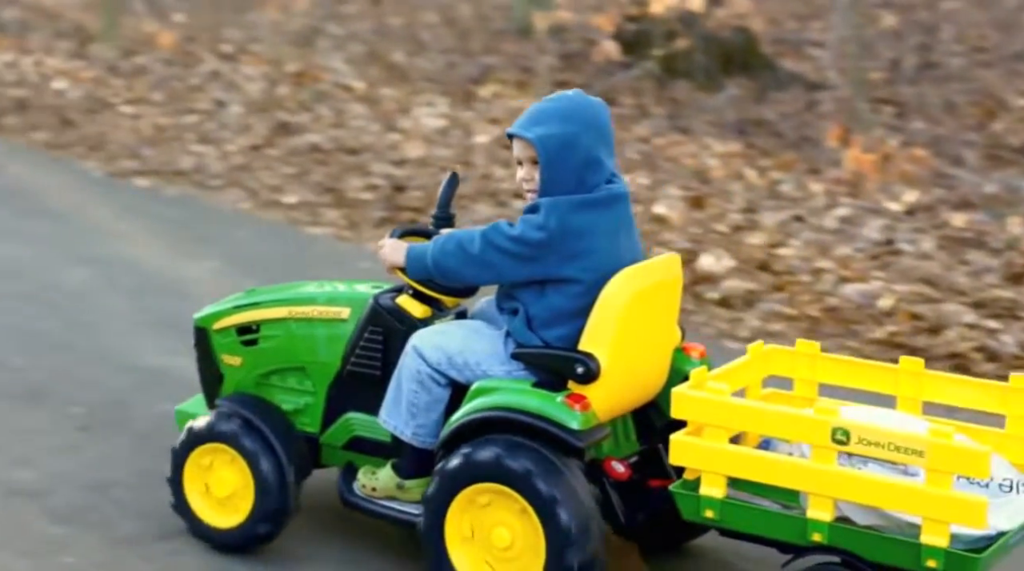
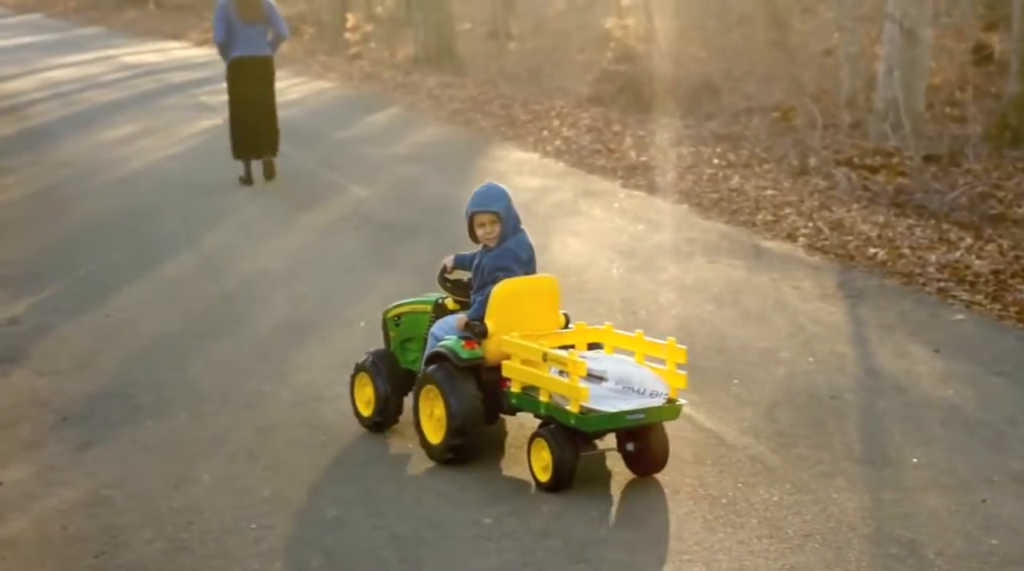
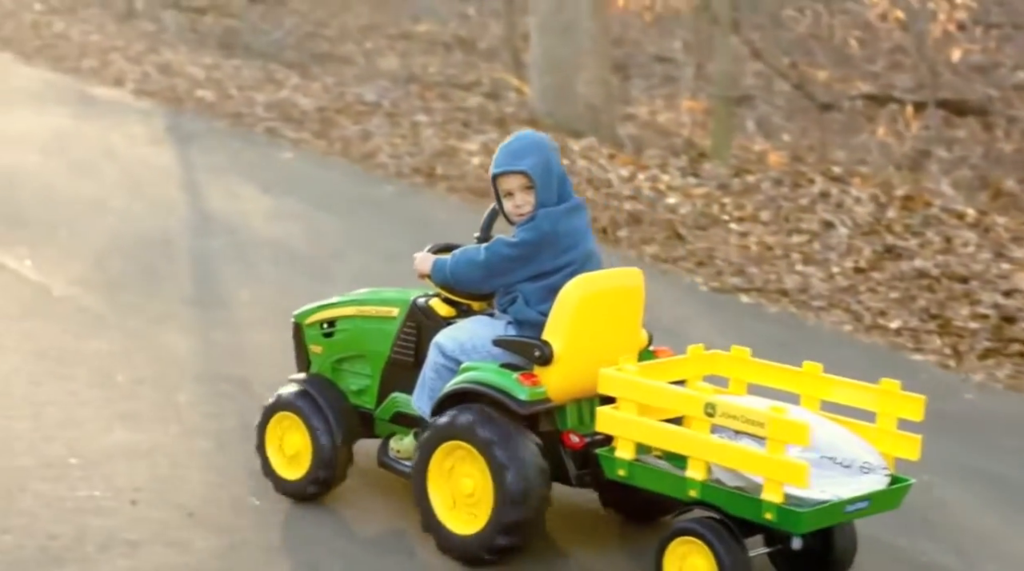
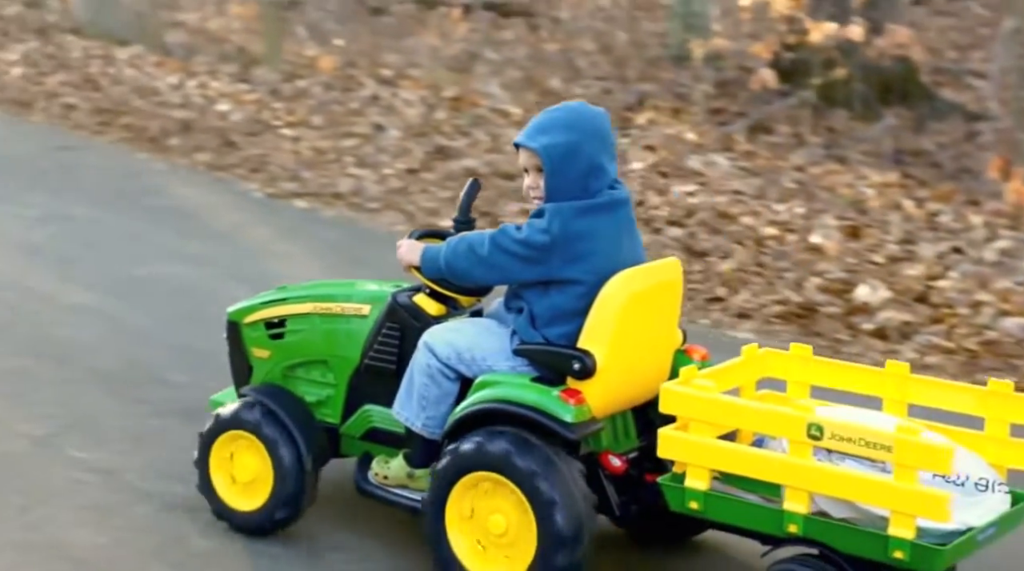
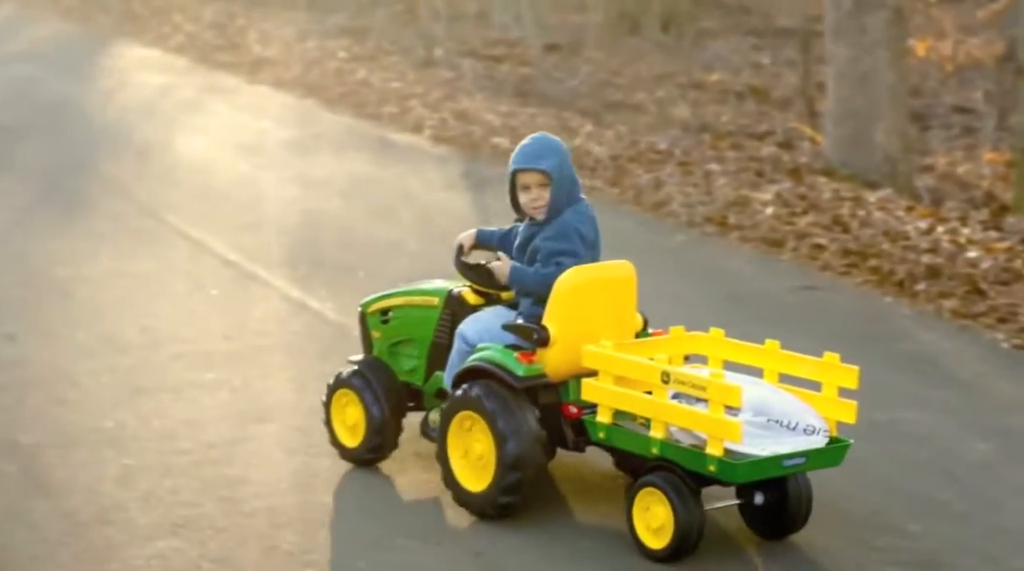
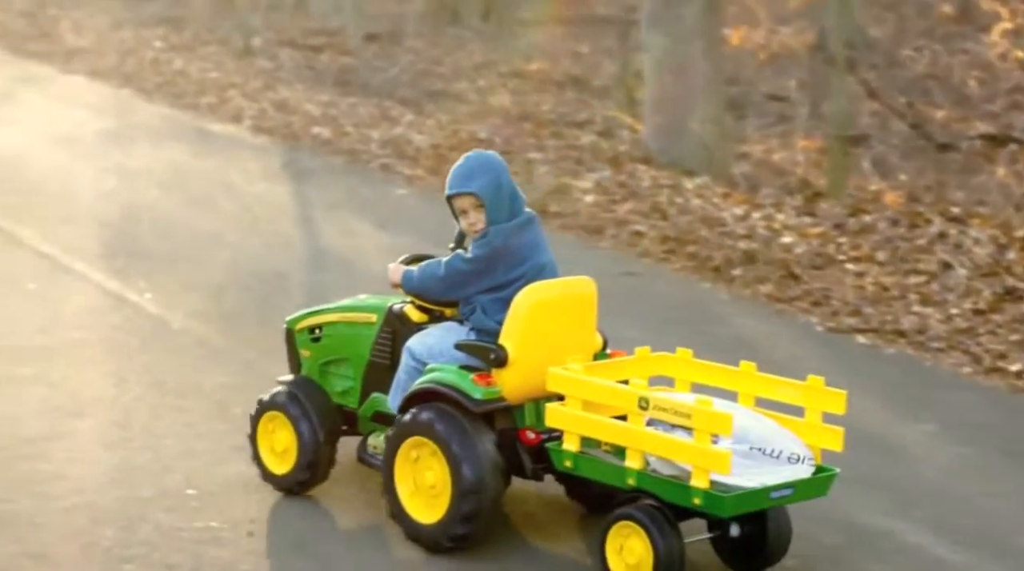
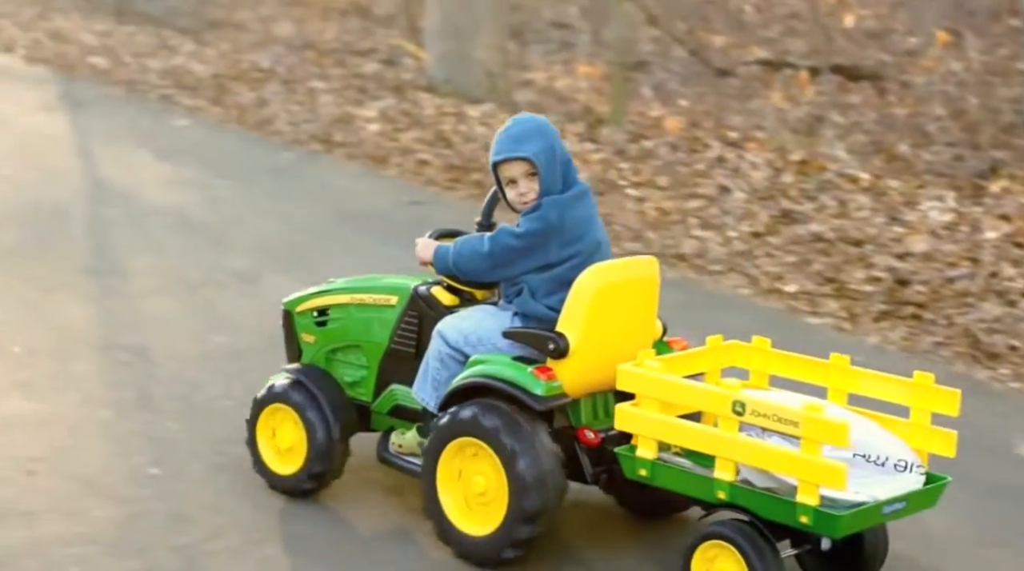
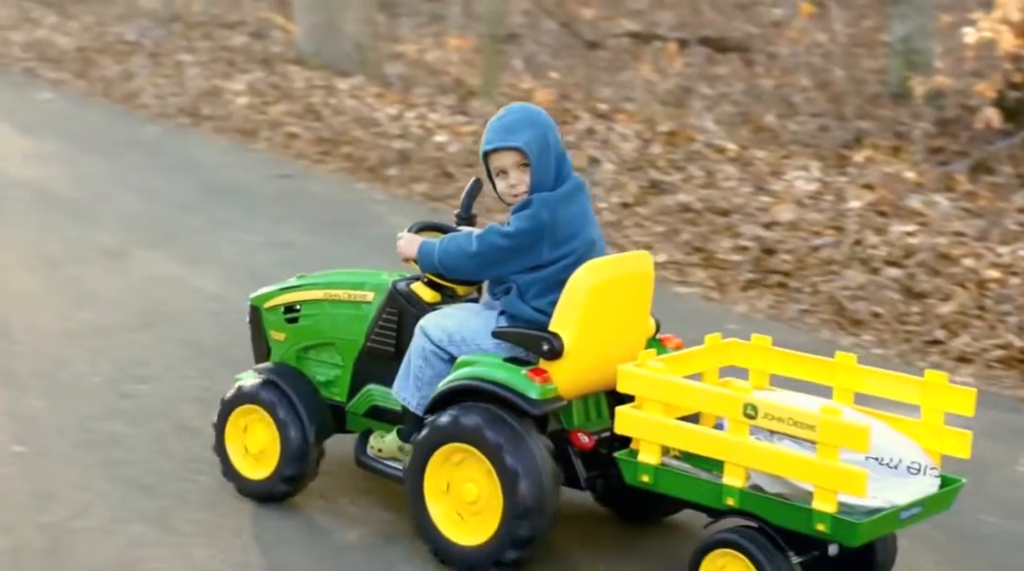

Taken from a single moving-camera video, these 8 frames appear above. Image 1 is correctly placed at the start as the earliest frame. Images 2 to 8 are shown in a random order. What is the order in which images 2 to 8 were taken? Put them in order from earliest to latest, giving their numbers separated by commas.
4, 8, 7, 3, 6, 5, 2
